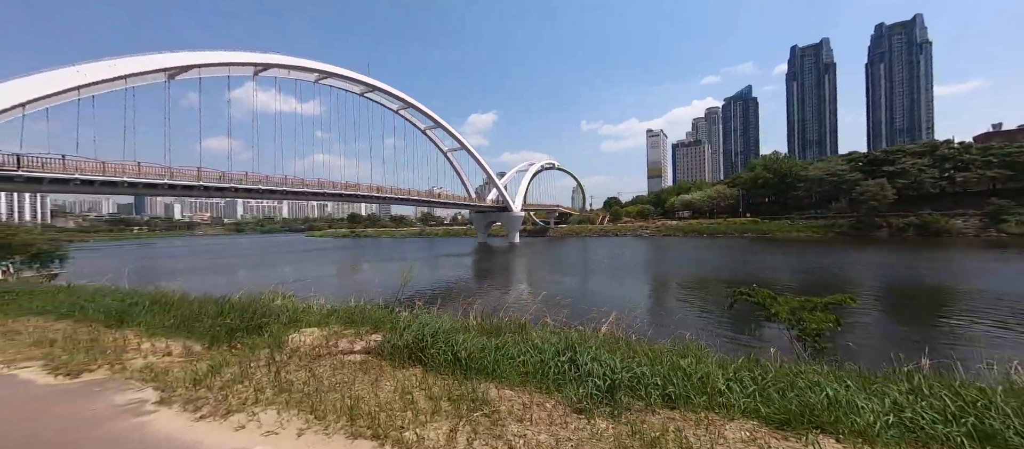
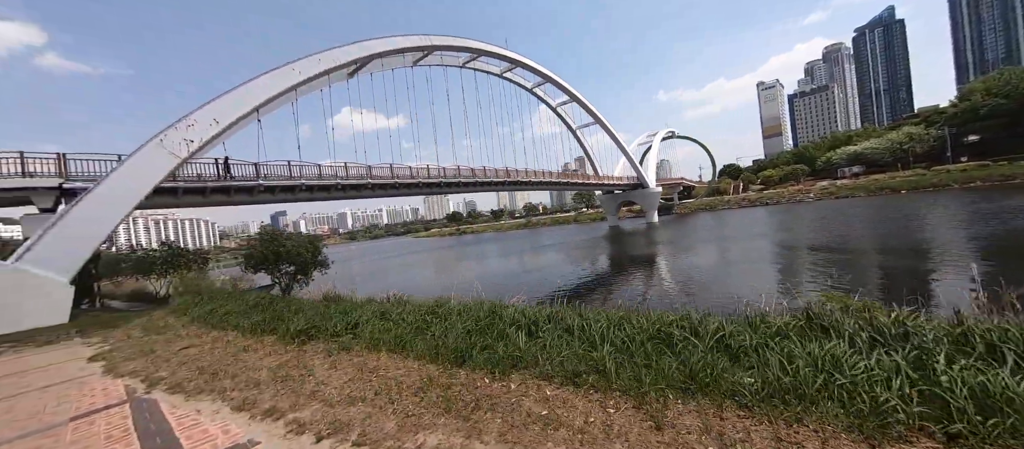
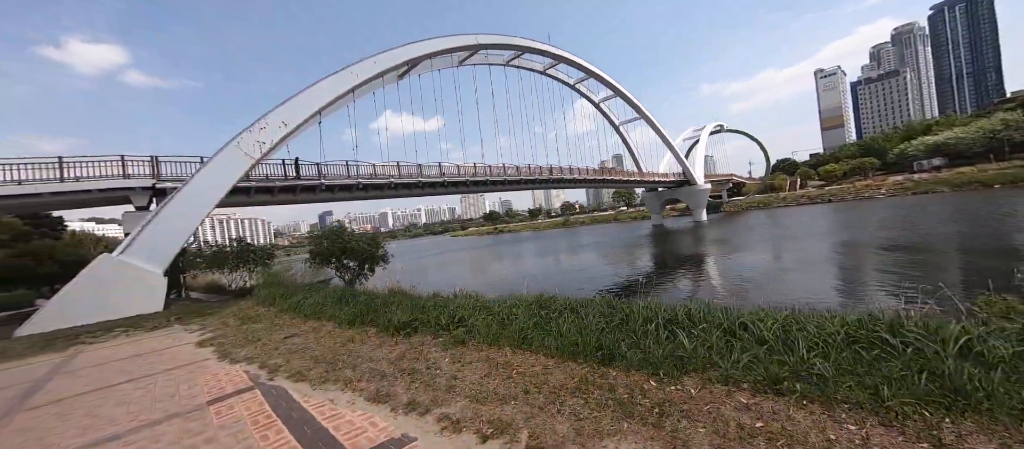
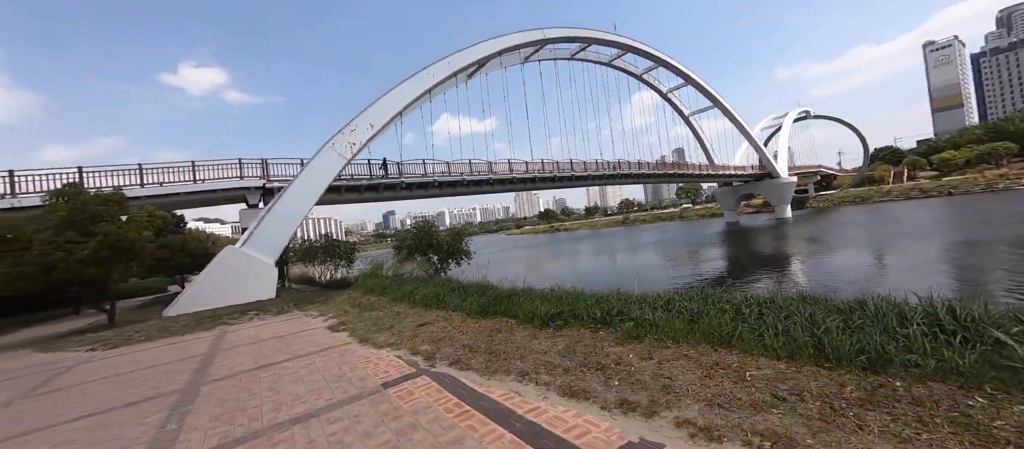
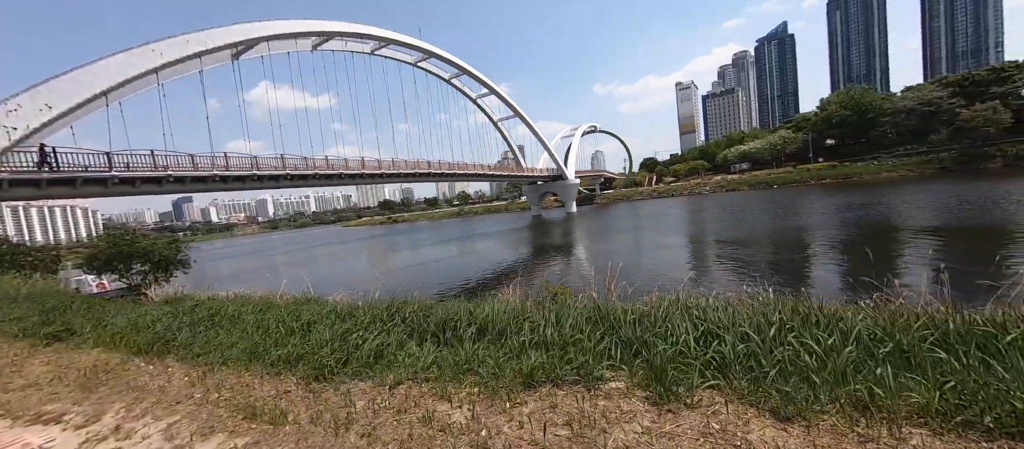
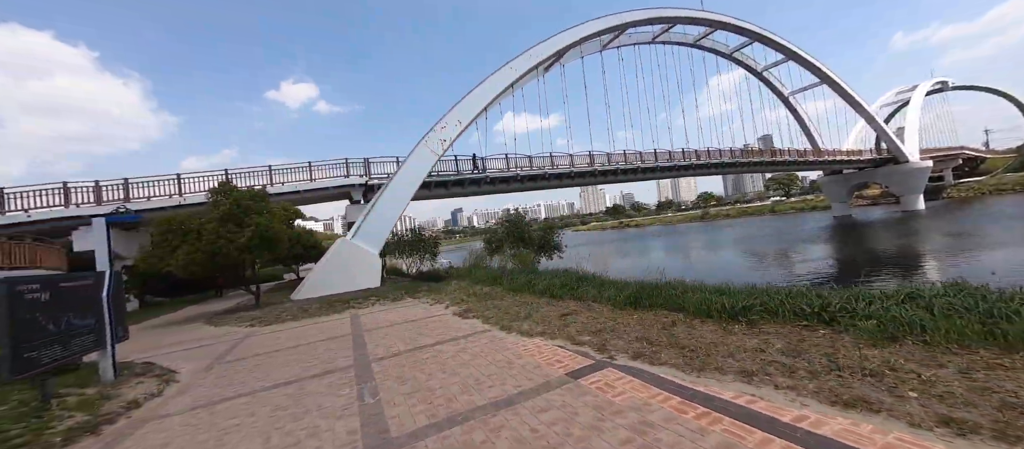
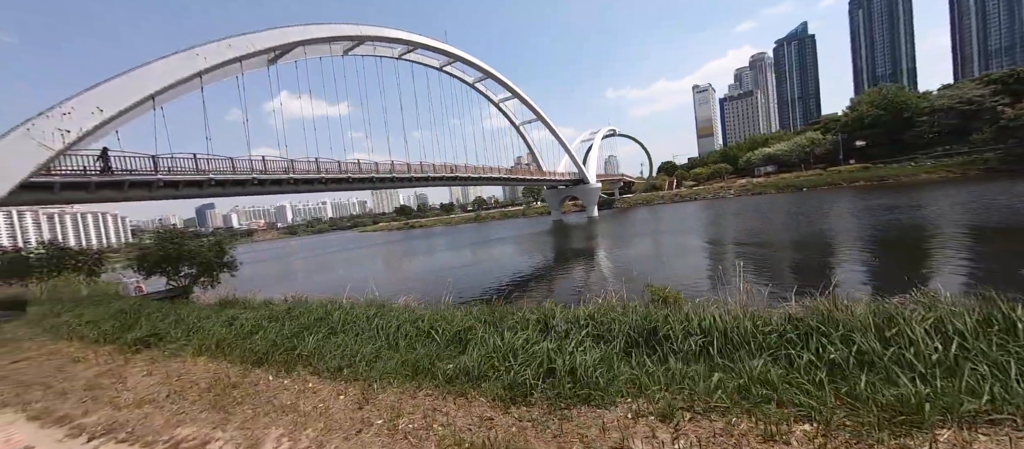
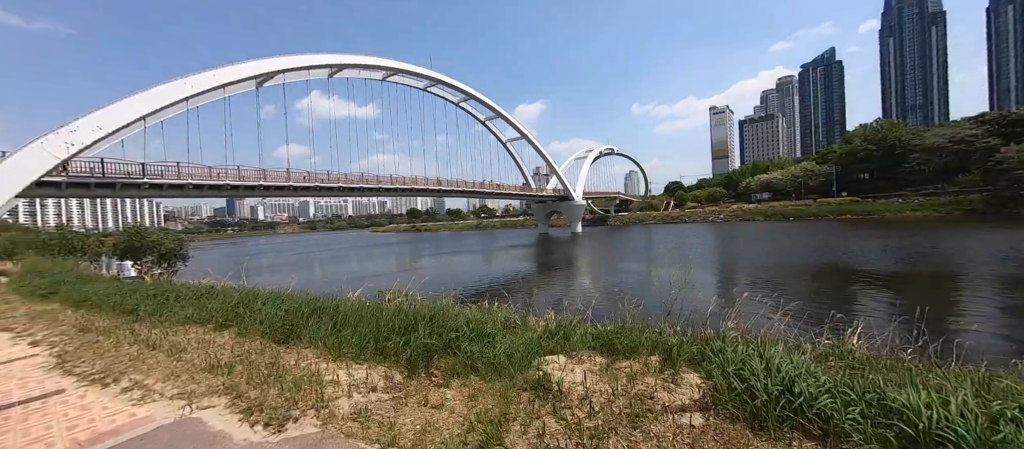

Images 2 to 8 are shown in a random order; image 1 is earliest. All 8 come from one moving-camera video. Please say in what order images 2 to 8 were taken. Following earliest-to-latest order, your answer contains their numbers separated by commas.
8, 5, 7, 2, 3, 4, 6
